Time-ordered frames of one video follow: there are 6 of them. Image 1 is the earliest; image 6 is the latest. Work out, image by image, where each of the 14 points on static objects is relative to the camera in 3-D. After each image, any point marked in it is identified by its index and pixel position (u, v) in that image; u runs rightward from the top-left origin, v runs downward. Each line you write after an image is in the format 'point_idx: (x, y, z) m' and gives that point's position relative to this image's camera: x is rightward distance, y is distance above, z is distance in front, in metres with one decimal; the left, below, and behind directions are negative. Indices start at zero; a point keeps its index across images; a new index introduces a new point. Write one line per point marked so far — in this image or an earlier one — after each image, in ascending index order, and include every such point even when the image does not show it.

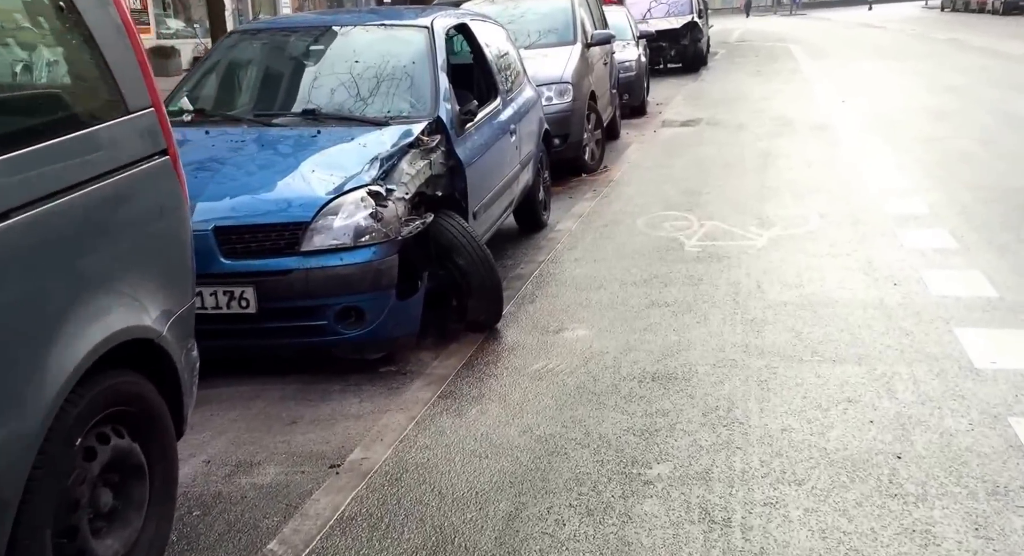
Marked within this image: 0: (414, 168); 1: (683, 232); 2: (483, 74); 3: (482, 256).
0: (-0.5, +0.6, +5.7) m
1: (+1.3, +0.3, +8.0) m
2: (-0.2, +1.5, +7.8) m
3: (-0.2, +0.1, +5.9) m
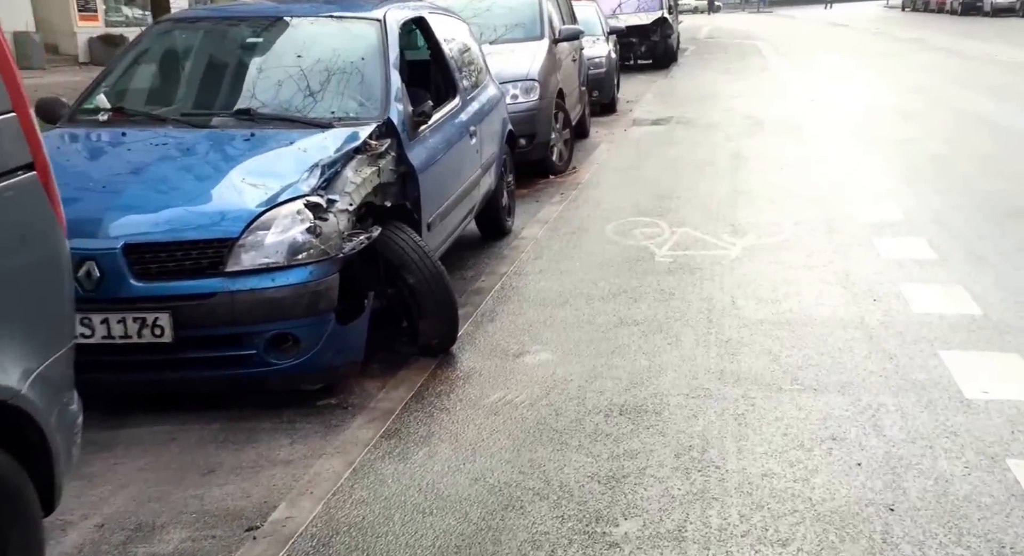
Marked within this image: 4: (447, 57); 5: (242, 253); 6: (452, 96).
0: (-0.7, +0.5, +5.2) m
1: (+1.0, +0.3, +7.6) m
2: (-0.5, +1.4, +7.3) m
3: (-0.4, 0.0, +5.5) m
4: (-0.4, +1.5, +7.4) m
5: (-1.2, +0.1, +4.8) m
6: (-0.4, +1.2, +7.3) m
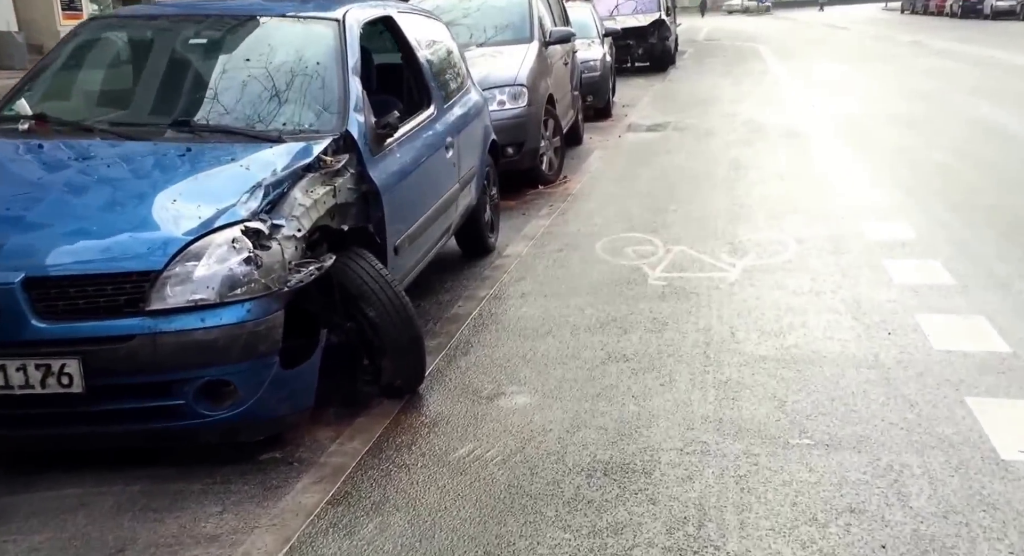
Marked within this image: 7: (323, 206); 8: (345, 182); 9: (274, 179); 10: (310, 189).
0: (-0.8, +0.3, +4.6) m
1: (+0.9, +0.1, +7.0) m
2: (-0.6, +1.2, +6.8) m
3: (-0.5, -0.1, +4.9) m
4: (-0.5, +1.4, +6.9) m
5: (-1.3, -0.1, +4.2) m
6: (-0.5, +1.0, +6.7) m
7: (-0.8, +0.3, +5.0) m
8: (-0.8, +0.5, +5.2) m
9: (-1.0, +0.4, +4.9) m
10: (-0.9, +0.4, +5.0) m
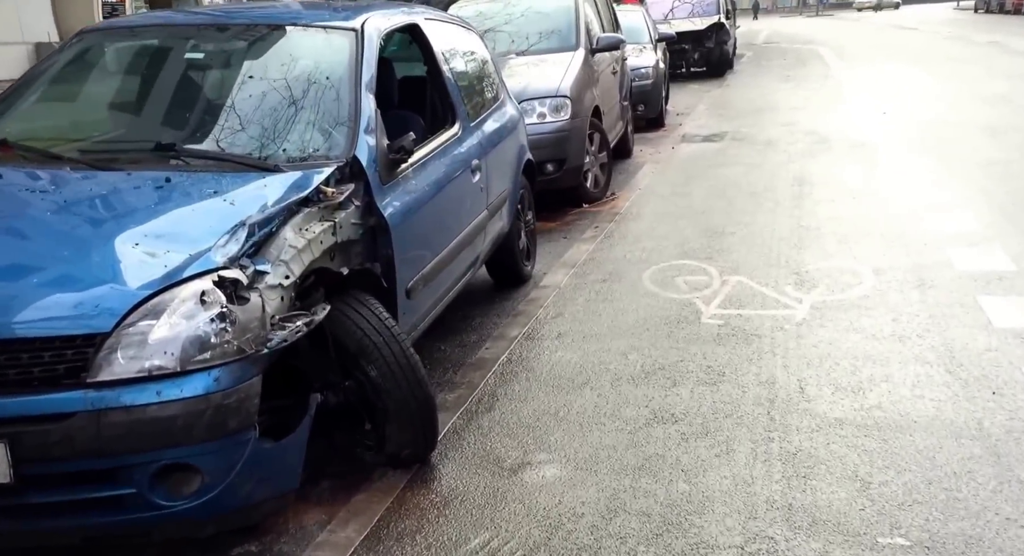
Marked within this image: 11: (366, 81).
0: (-0.7, +0.2, +4.0) m
1: (+1.1, -0.1, +6.2) m
2: (-0.4, +1.0, +6.0) m
3: (-0.4, -0.3, +4.2) m
4: (-0.3, +1.1, +6.1) m
5: (-1.3, -0.2, +3.6) m
6: (-0.3, +0.8, +6.0) m
7: (-0.7, +0.1, +4.3) m
8: (-0.7, +0.3, +4.5) m
9: (-0.9, +0.2, +4.2) m
10: (-0.8, +0.2, +4.3) m
11: (-0.7, +0.9, +5.2) m
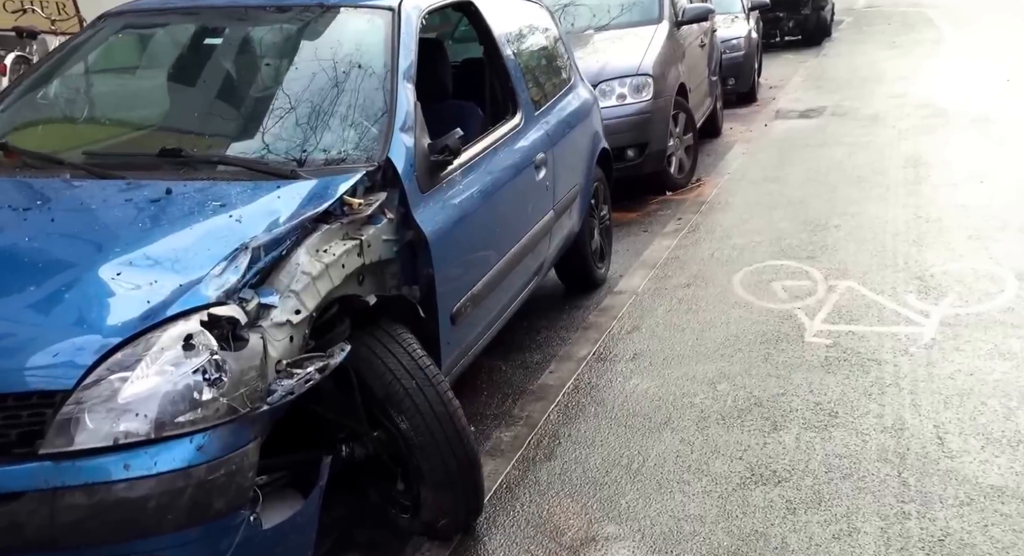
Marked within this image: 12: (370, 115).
0: (-0.6, 0.0, +3.2) m
1: (+1.4, -0.1, +5.3) m
2: (-0.1, +1.0, +5.2) m
3: (-0.2, -0.4, +3.3) m
4: (0.0, +1.1, +5.3) m
5: (-1.1, -0.4, +2.8) m
6: (0.0, +0.8, +5.2) m
7: (-0.6, 0.0, +3.5) m
8: (-0.5, +0.2, +3.7) m
9: (-0.8, +0.1, +3.4) m
10: (-0.6, +0.1, +3.5) m
11: (-0.4, +0.8, +4.4) m
12: (-0.6, +0.6, +4.1) m
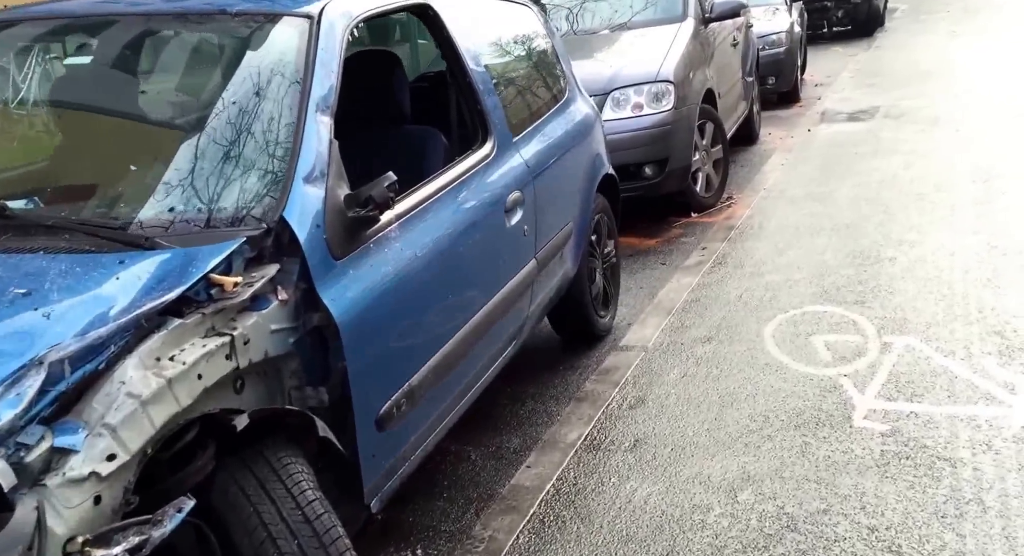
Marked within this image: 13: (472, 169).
0: (-0.8, -0.2, +2.2) m
1: (+1.3, -0.3, +4.2) m
2: (-0.2, +0.7, +4.2) m
3: (-0.4, -0.7, +2.4) m
4: (-0.2, +0.8, +4.3) m
5: (-1.3, -0.7, +1.9) m
6: (-0.1, +0.5, +4.2) m
7: (-0.7, -0.2, +2.6) m
8: (-0.6, -0.1, +2.7) m
9: (-0.9, -0.1, +2.4) m
10: (-0.8, -0.2, +2.6) m
11: (-0.6, +0.6, +3.4) m
12: (-0.7, +0.3, +3.2) m
13: (-0.2, +0.4, +3.9) m
